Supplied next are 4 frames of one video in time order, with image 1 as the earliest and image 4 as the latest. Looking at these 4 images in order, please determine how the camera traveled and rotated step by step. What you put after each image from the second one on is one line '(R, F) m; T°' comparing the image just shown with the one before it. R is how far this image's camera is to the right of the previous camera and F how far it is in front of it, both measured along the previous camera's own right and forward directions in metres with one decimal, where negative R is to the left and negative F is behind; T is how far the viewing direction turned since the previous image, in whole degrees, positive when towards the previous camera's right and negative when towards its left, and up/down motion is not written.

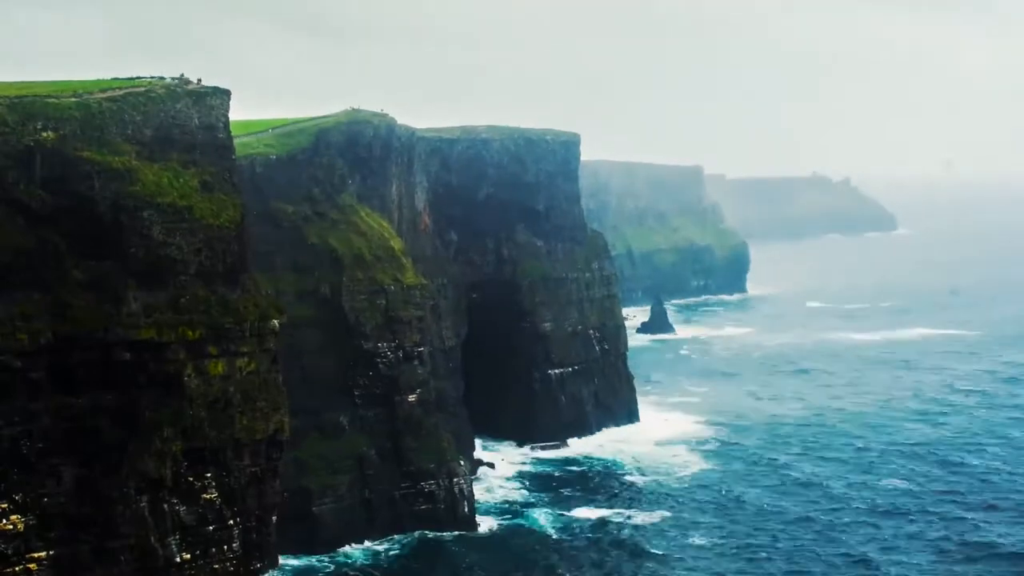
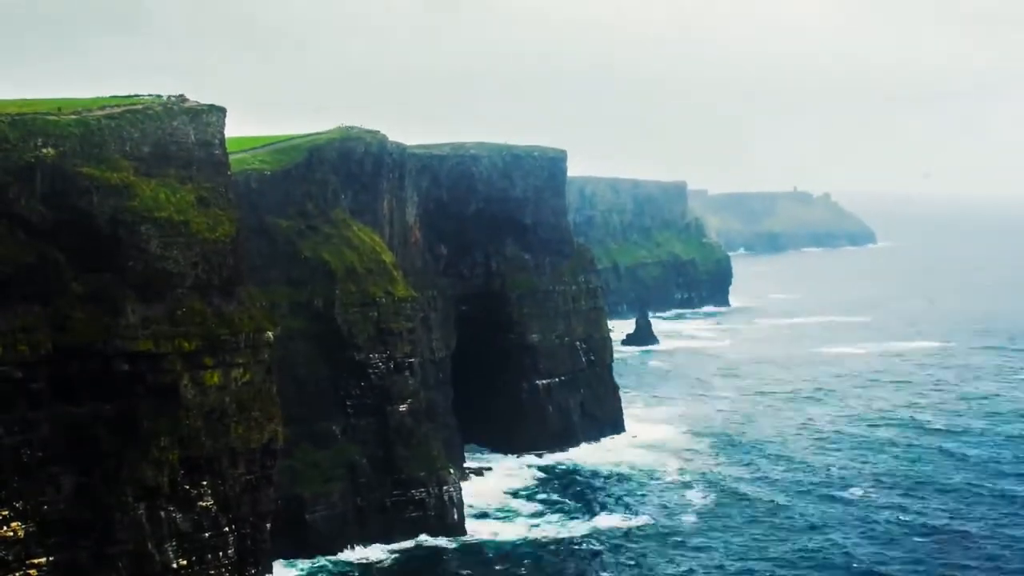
(0.0, -1.4) m; +1°
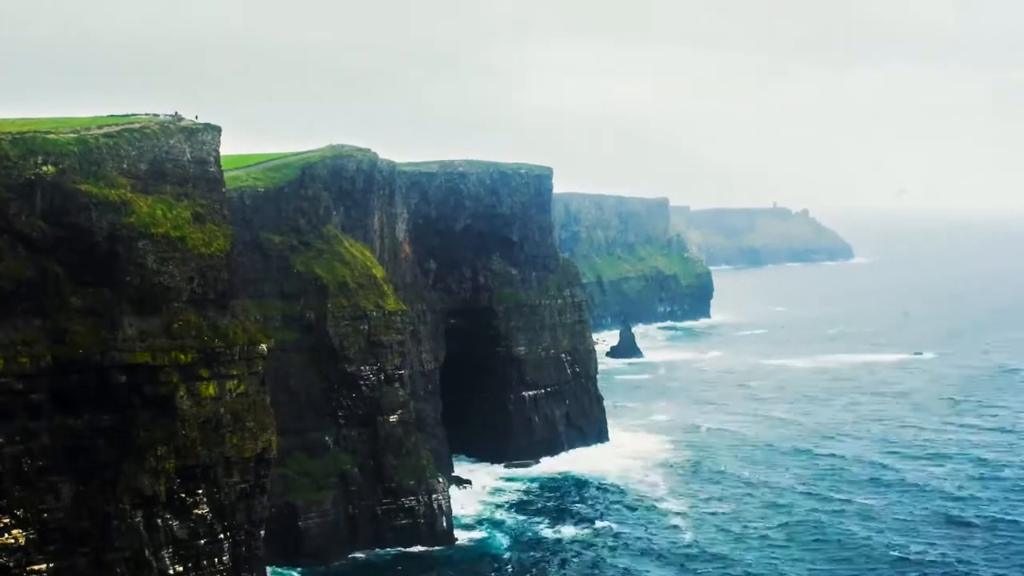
(0.0, -1.5) m; +1°
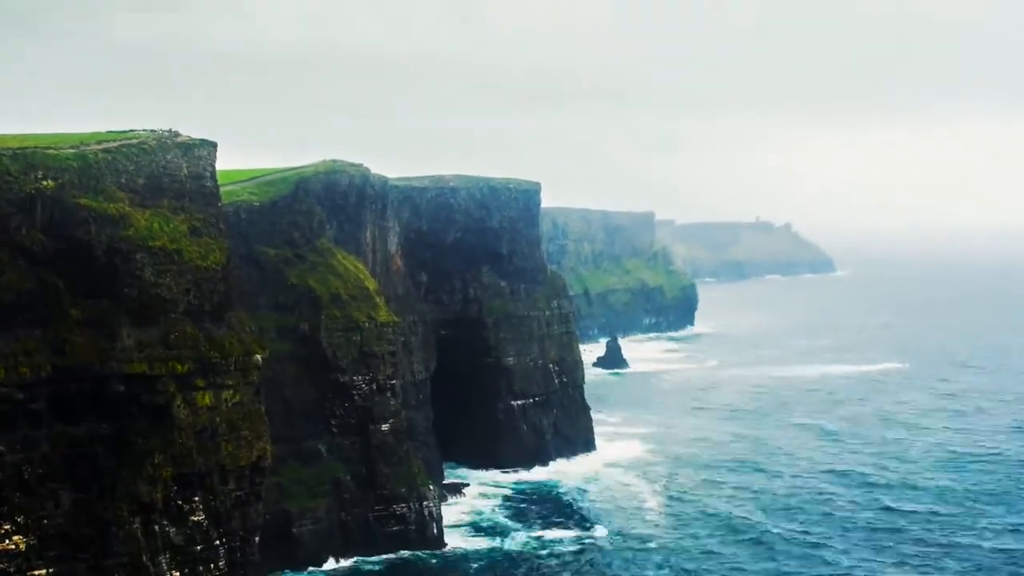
(0.0, -1.3) m; +1°
